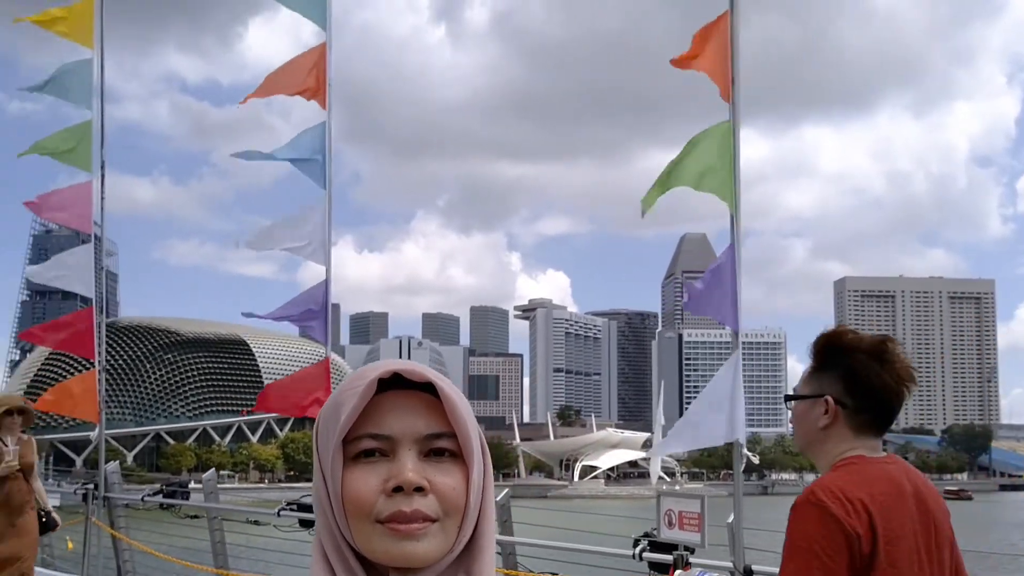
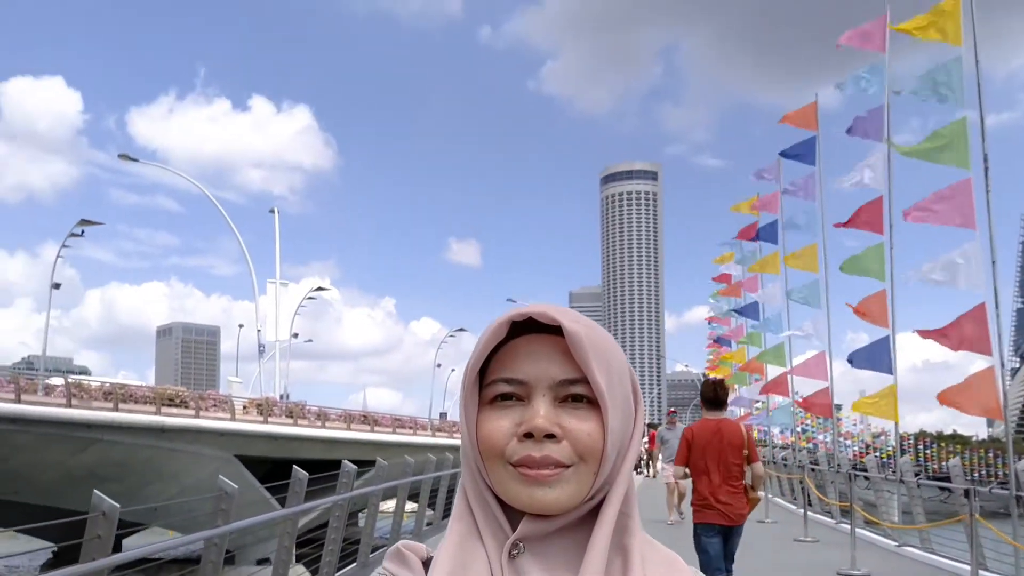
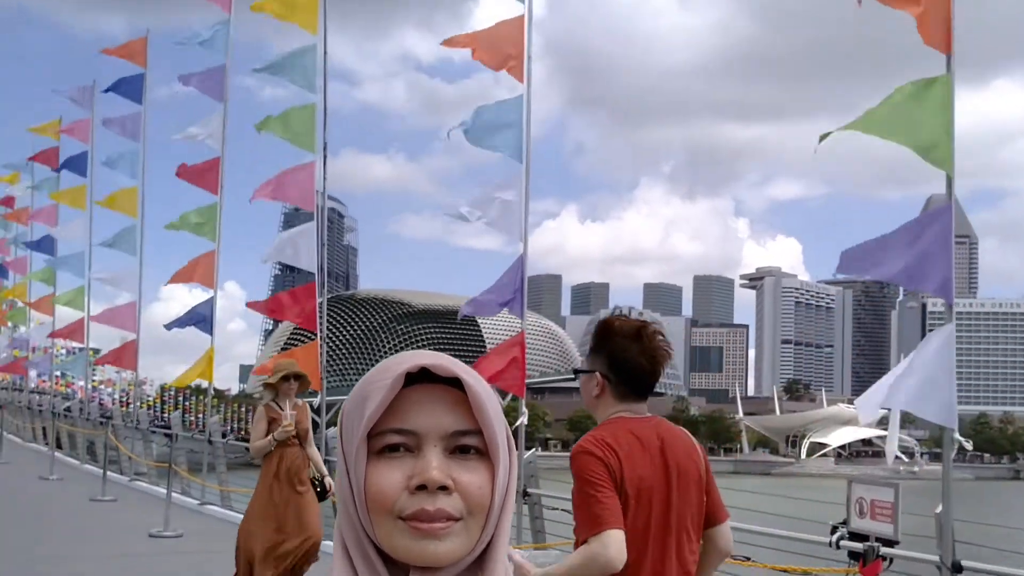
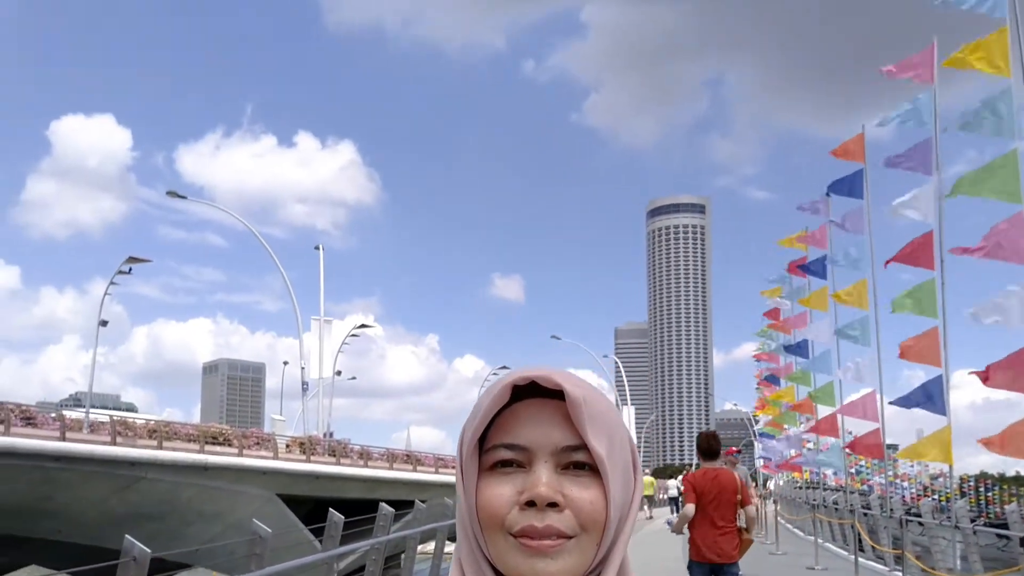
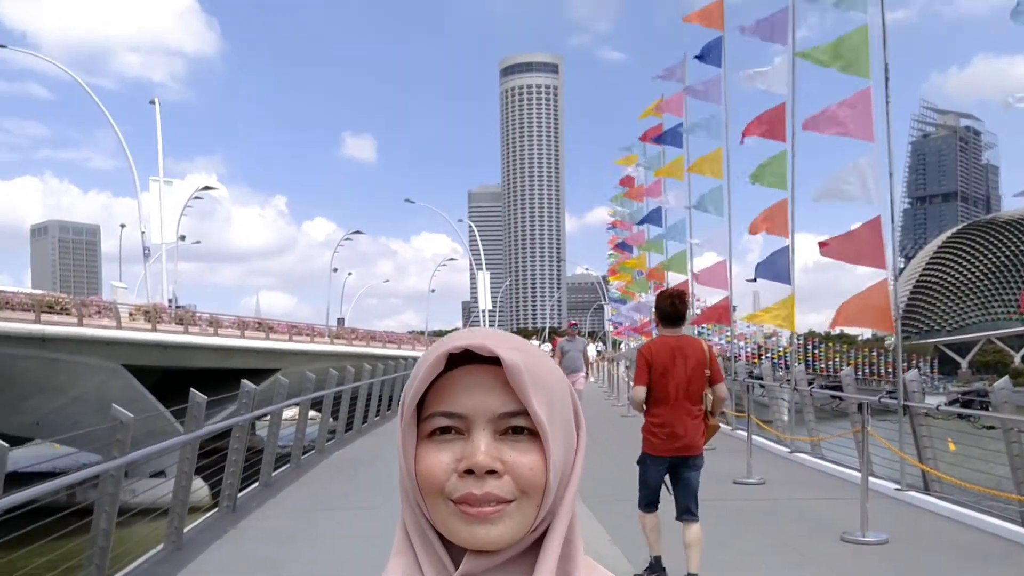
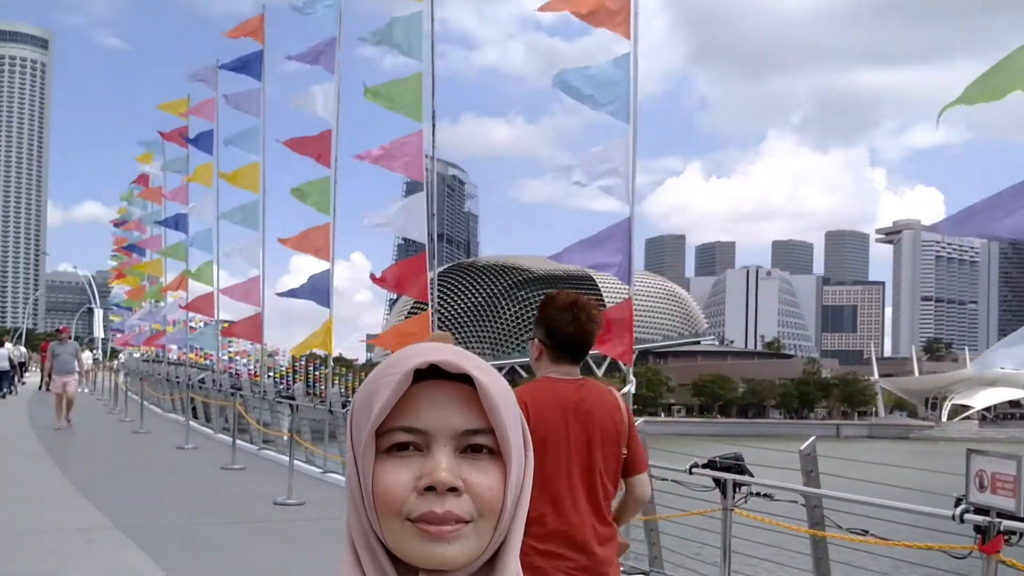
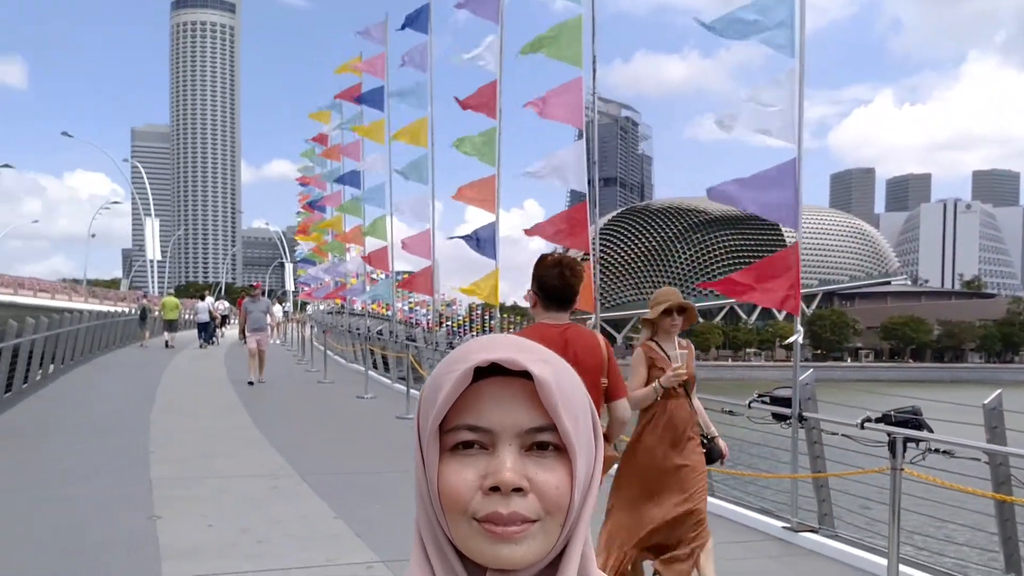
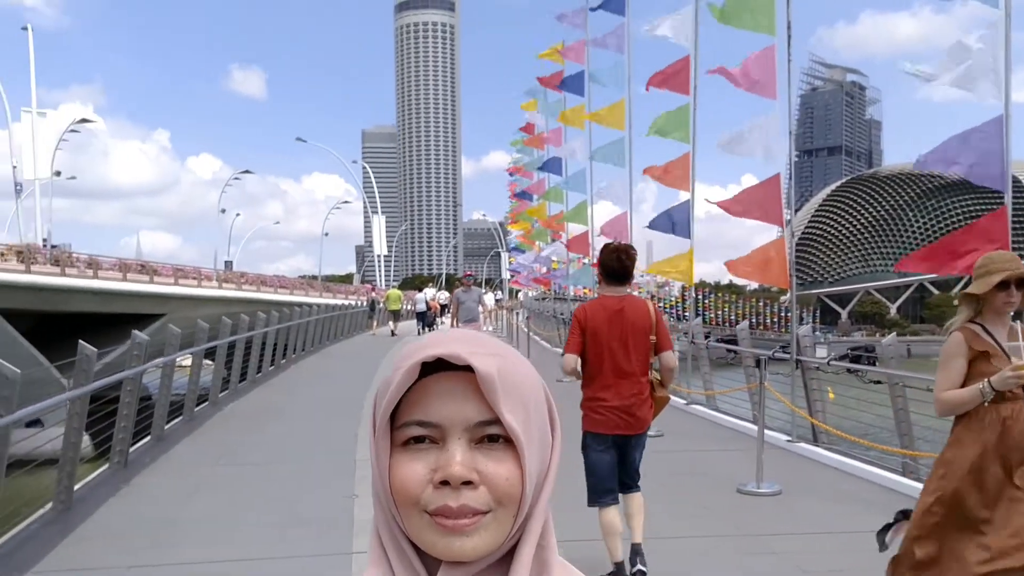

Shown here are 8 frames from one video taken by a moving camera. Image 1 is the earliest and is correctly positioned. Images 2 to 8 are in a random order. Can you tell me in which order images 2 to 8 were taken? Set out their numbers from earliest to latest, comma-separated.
3, 6, 7, 8, 5, 2, 4
